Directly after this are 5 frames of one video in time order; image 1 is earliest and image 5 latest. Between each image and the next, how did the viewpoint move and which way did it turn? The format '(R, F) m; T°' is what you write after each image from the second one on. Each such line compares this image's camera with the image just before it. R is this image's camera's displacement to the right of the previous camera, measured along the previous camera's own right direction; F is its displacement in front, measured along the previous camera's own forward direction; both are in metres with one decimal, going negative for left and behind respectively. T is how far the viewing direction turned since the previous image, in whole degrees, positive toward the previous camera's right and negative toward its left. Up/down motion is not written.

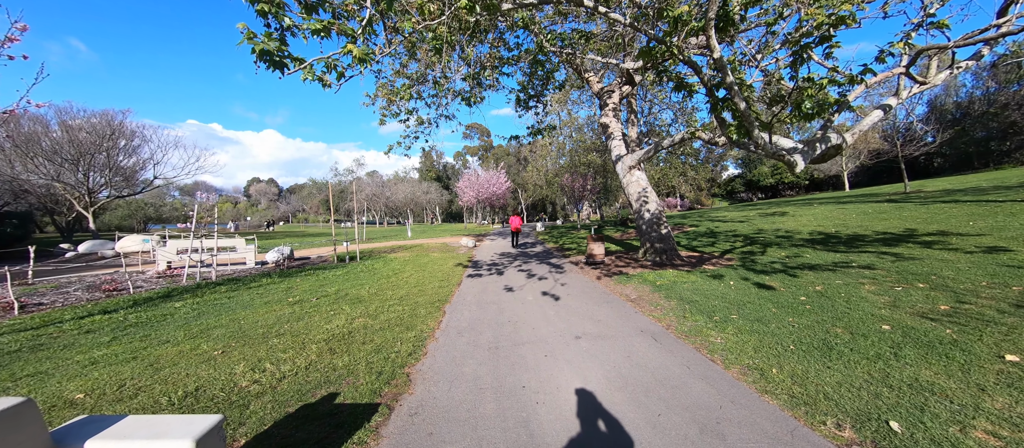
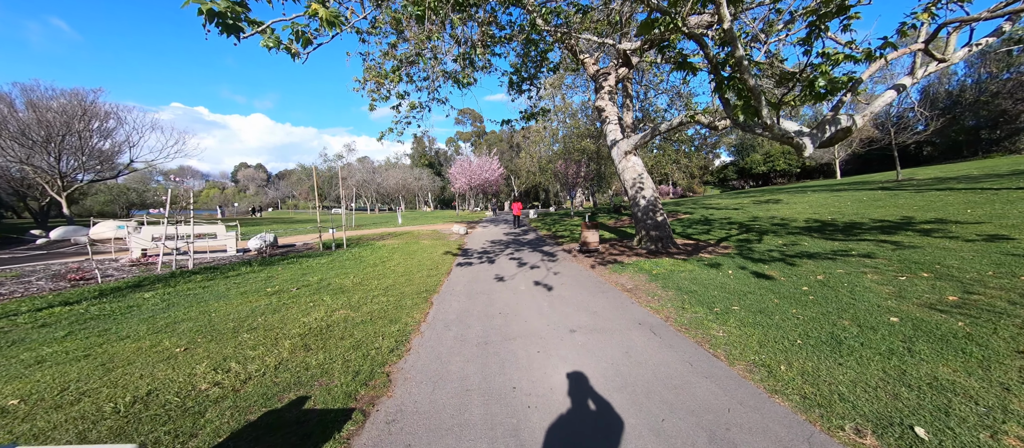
(0.0, +0.3) m; +1°
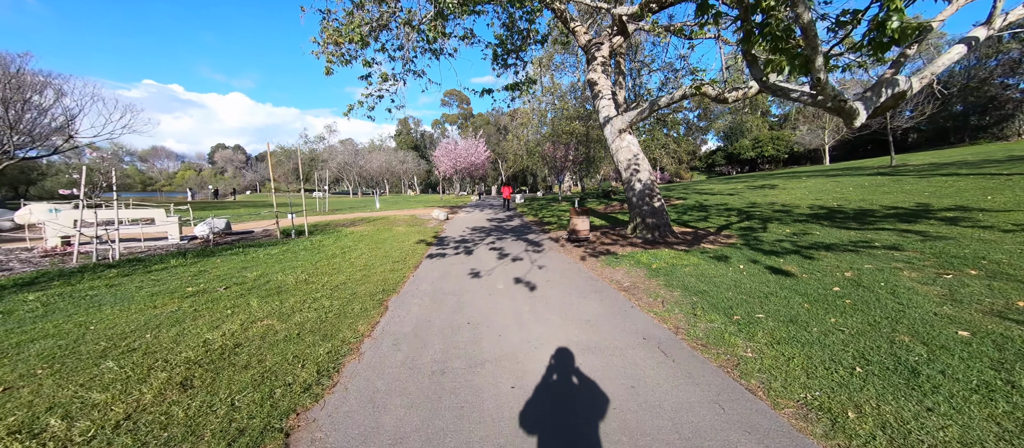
(+0.2, +1.1) m; +2°
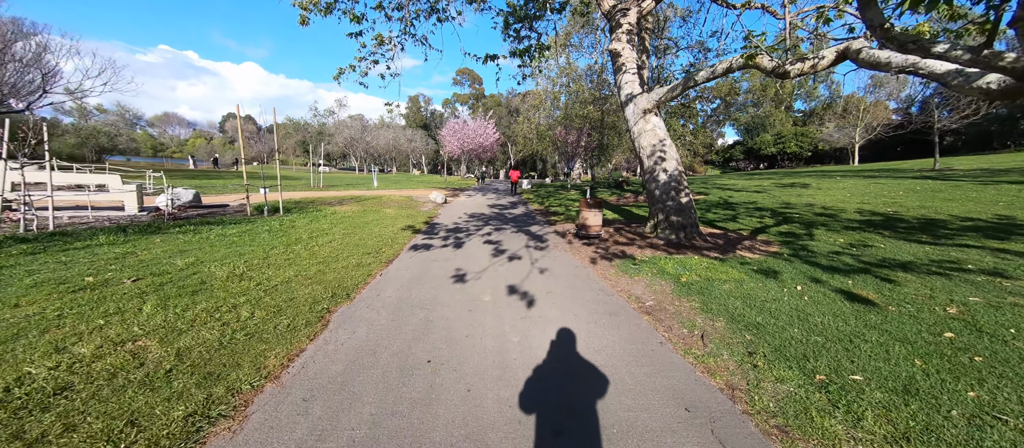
(+0.1, +1.3) m; -1°
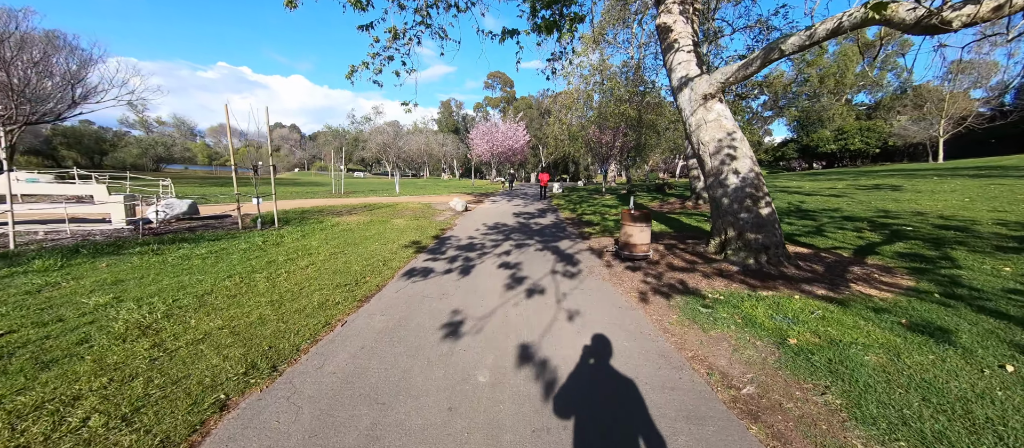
(+0.1, +1.5) m; -5°
